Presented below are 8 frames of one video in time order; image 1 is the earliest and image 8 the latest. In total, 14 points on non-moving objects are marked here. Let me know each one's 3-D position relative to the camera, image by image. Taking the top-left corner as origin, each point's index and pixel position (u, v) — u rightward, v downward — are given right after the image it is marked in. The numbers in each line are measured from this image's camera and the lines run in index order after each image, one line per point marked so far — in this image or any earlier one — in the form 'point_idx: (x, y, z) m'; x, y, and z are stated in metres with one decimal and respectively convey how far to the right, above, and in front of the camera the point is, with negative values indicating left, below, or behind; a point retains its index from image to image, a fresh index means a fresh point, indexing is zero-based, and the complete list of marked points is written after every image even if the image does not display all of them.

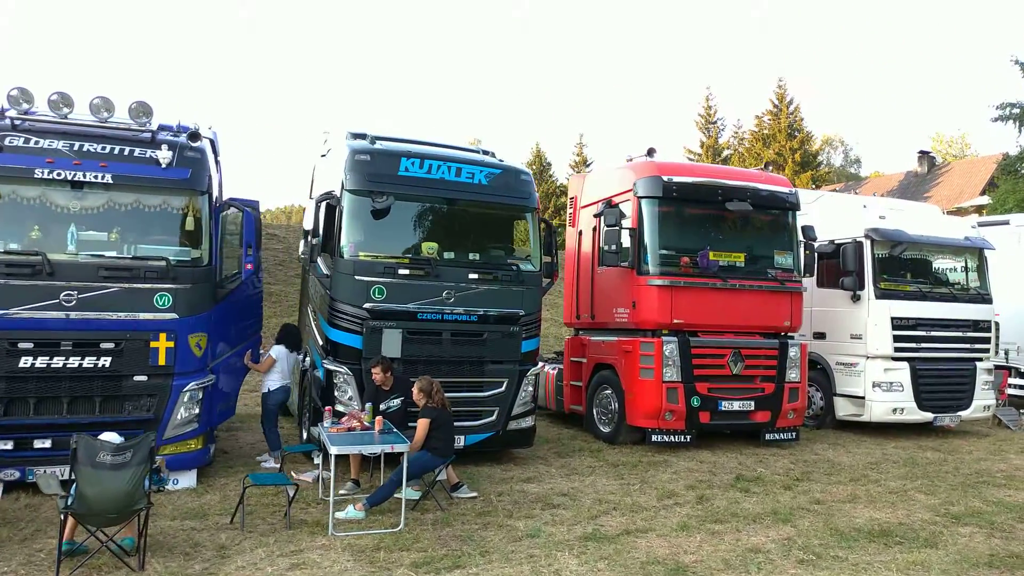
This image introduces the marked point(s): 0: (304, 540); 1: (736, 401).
0: (-1.6, -2.0, +5.8) m
1: (+2.9, -1.5, +9.7) m
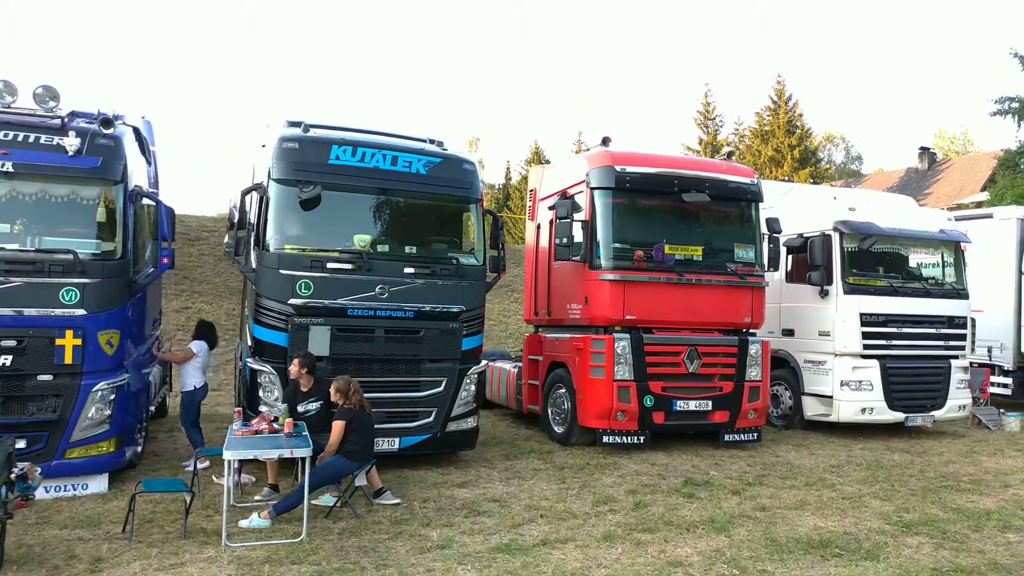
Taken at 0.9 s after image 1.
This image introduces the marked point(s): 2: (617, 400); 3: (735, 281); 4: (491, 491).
0: (-2.3, -1.9, +5.4) m
1: (+2.2, -1.4, +9.3) m
2: (+1.2, -1.3, +9.0) m
3: (+2.8, +0.1, +9.6) m
4: (-0.2, -2.0, +7.3) m
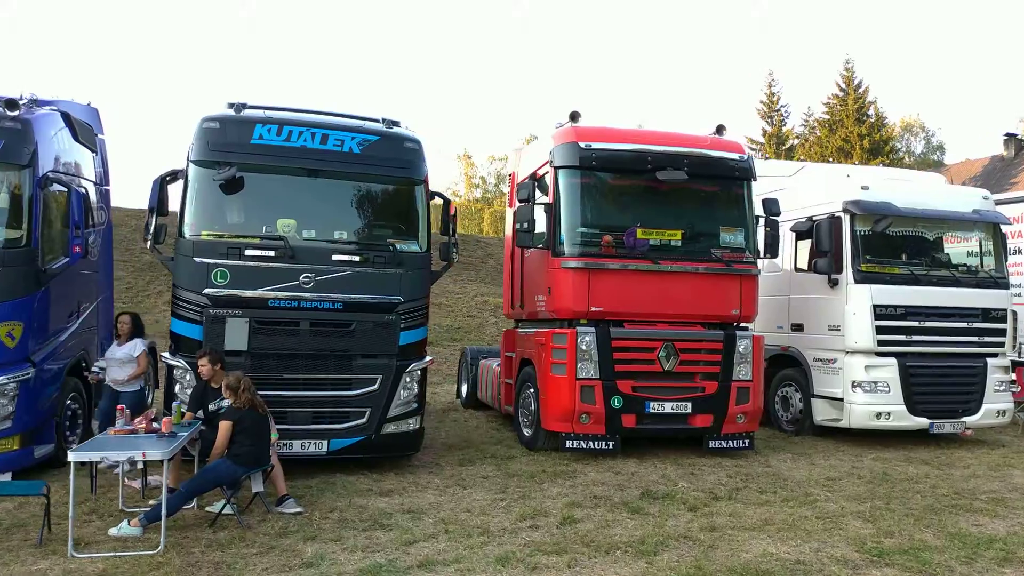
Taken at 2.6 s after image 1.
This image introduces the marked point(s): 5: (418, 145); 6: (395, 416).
0: (-3.2, -1.8, +4.9) m
1: (+1.7, -1.3, +8.3) m
2: (+0.7, -1.2, +8.1) m
3: (+2.3, +0.2, +8.5) m
4: (-0.9, -1.9, +6.6) m
5: (-1.0, +1.5, +8.0) m
6: (-1.2, -1.3, +7.6) m
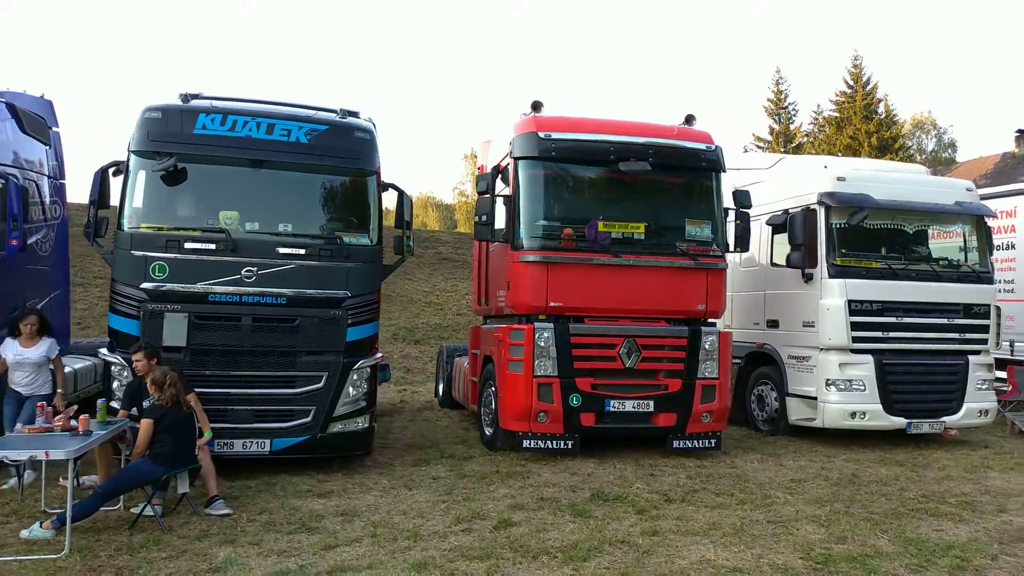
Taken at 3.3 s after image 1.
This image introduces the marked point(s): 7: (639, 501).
0: (-3.7, -1.7, +4.7) m
1: (+1.2, -1.2, +8.0) m
2: (+0.3, -1.2, +7.8) m
3: (+1.9, +0.3, +8.2) m
4: (-1.4, -1.8, +6.4) m
5: (-1.5, +1.6, +7.7) m
6: (-1.7, -1.2, +7.3) m
7: (+1.1, -1.9, +6.6) m
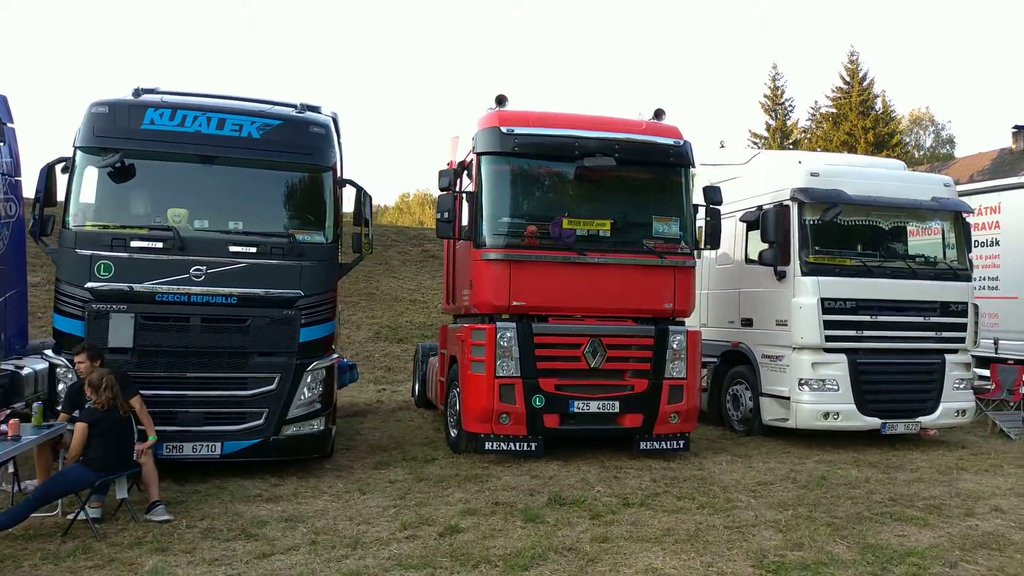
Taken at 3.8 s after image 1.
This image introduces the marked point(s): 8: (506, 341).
0: (-4.1, -1.7, +4.5) m
1: (+0.8, -1.2, +7.8) m
2: (-0.1, -1.1, +7.6) m
3: (+1.5, +0.3, +8.0) m
4: (-1.8, -1.8, +6.2) m
5: (-1.9, +1.6, +7.5) m
6: (-2.0, -1.2, +7.1) m
7: (+0.7, -1.8, +6.4) m
8: (-0.1, -0.5, +7.7) m
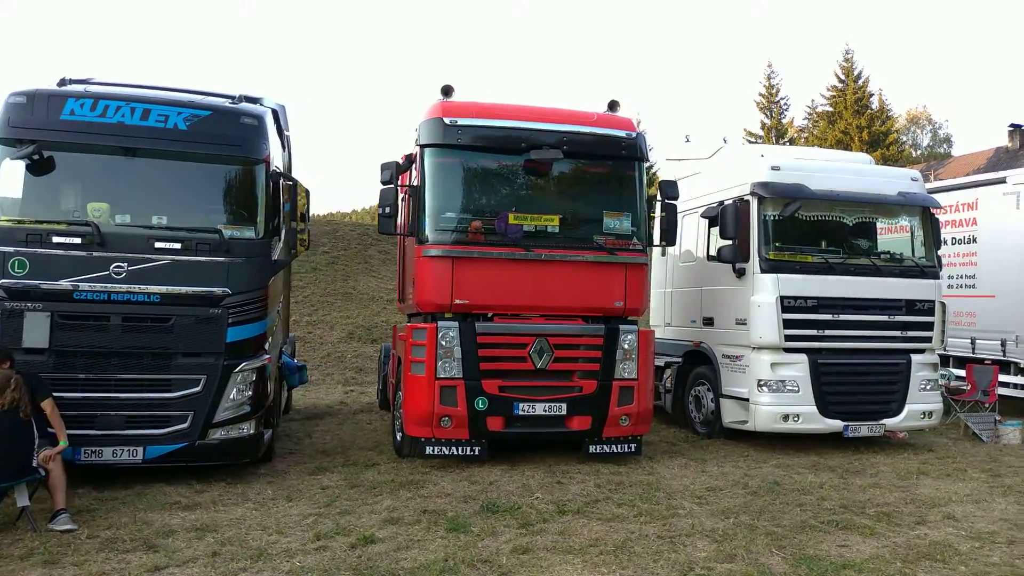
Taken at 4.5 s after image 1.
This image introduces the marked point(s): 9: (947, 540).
0: (-4.6, -1.7, +4.2) m
1: (+0.3, -1.2, +7.5) m
2: (-0.7, -1.1, +7.4) m
3: (+0.9, +0.3, +7.7) m
4: (-2.3, -1.8, +5.9) m
5: (-2.4, +1.6, +7.2) m
6: (-2.6, -1.2, +6.8) m
7: (+0.1, -1.8, +6.1) m
8: (-0.6, -0.5, +7.4) m
9: (+3.2, -1.9, +5.6) m
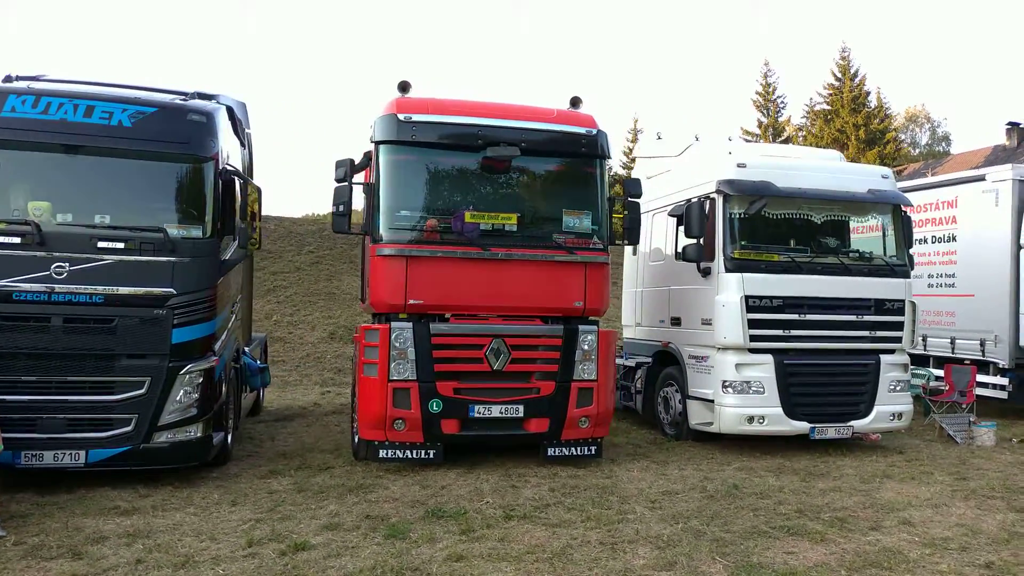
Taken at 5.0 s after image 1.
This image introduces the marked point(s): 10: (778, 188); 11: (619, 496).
0: (-5.1, -1.7, +4.1) m
1: (-0.2, -1.2, +7.4) m
2: (-1.1, -1.1, +7.2) m
3: (+0.5, +0.3, +7.6) m
4: (-2.8, -1.8, +5.8) m
5: (-2.9, +1.6, +7.1) m
6: (-3.1, -1.2, +6.7) m
7: (-0.3, -1.8, +6.0) m
8: (-1.1, -0.5, +7.3) m
9: (+2.8, -1.9, +5.5) m
10: (+3.0, +1.1, +8.5) m
11: (+1.0, -1.9, +6.7) m
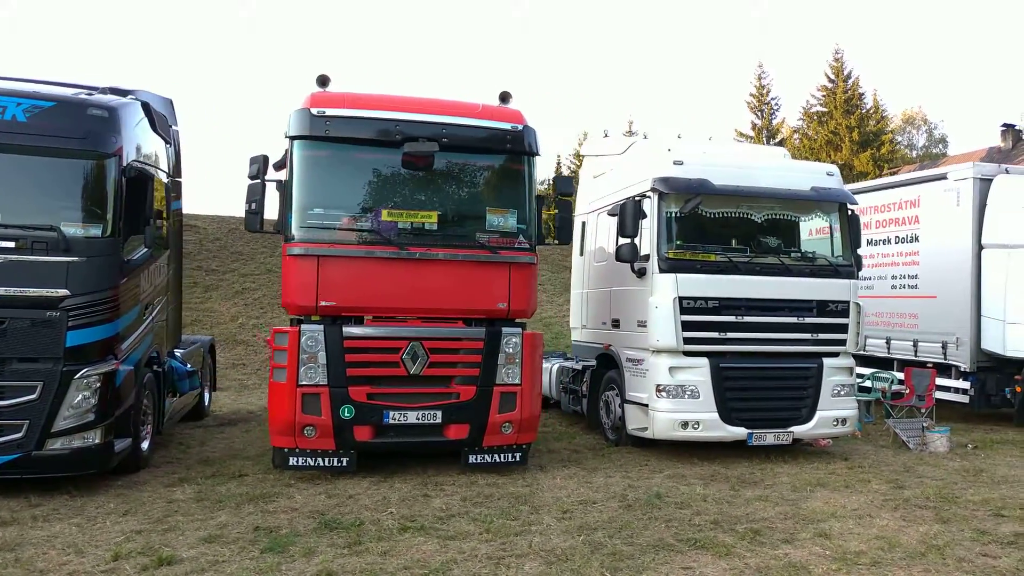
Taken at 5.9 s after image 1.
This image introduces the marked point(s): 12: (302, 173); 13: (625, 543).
0: (-5.9, -1.7, +3.8) m
1: (-0.9, -1.2, +7.1) m
2: (-1.9, -1.1, +6.9) m
3: (-0.3, +0.3, +7.3) m
4: (-3.6, -1.8, +5.5) m
5: (-3.7, +1.6, +6.8) m
6: (-3.8, -1.2, +6.4) m
7: (-1.1, -1.8, +5.7) m
8: (-1.8, -0.5, +7.0) m
9: (+2.0, -1.9, +5.2) m
10: (+2.2, +1.1, +8.2) m
11: (+0.2, -1.9, +6.4) m
12: (-2.0, +1.1, +7.2) m
13: (+0.8, -1.9, +5.5) m
